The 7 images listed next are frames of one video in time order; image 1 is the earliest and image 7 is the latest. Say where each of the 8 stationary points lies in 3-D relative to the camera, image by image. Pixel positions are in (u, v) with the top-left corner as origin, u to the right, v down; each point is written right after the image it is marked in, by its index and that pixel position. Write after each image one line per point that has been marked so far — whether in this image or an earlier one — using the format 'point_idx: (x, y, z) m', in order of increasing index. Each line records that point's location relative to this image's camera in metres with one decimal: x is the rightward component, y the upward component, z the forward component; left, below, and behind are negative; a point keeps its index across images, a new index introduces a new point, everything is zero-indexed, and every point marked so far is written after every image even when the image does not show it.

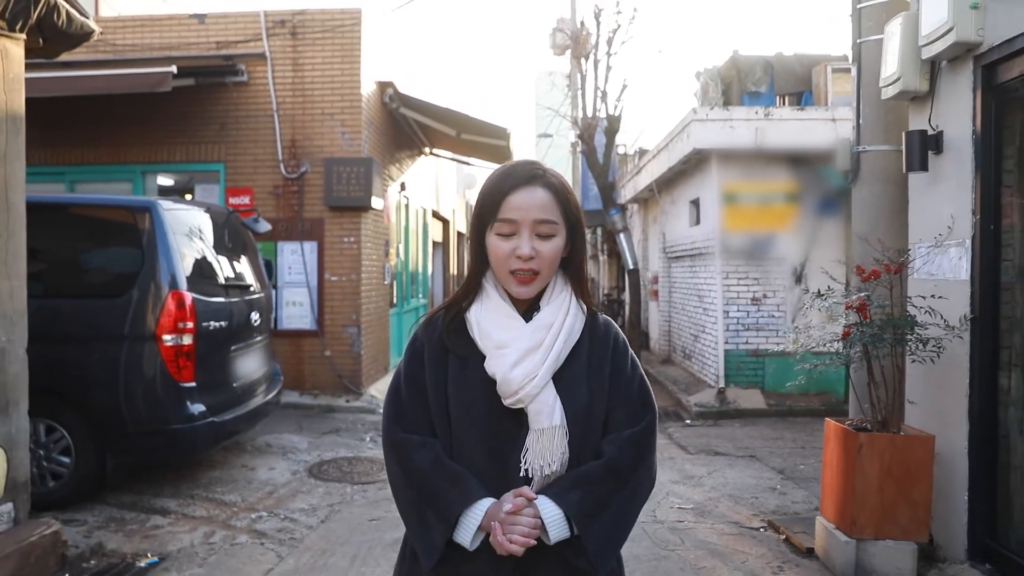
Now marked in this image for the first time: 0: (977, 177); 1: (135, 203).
0: (+2.1, +0.5, +3.3) m
1: (-2.5, +0.6, +4.8) m
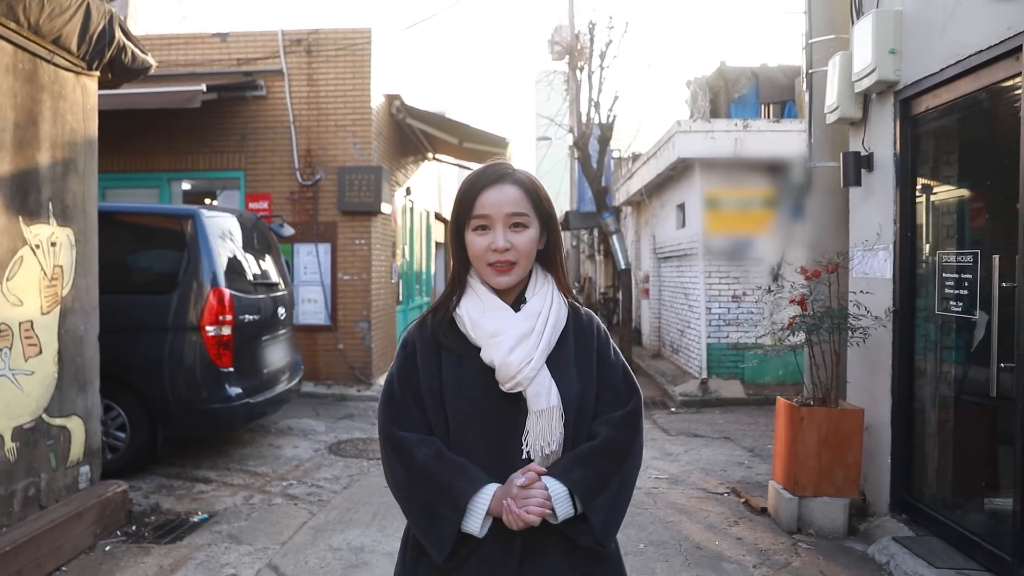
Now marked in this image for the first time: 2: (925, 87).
0: (+2.1, +0.5, +4.0) m
1: (-2.5, +0.6, +5.5) m
2: (+2.1, +1.0, +3.7) m
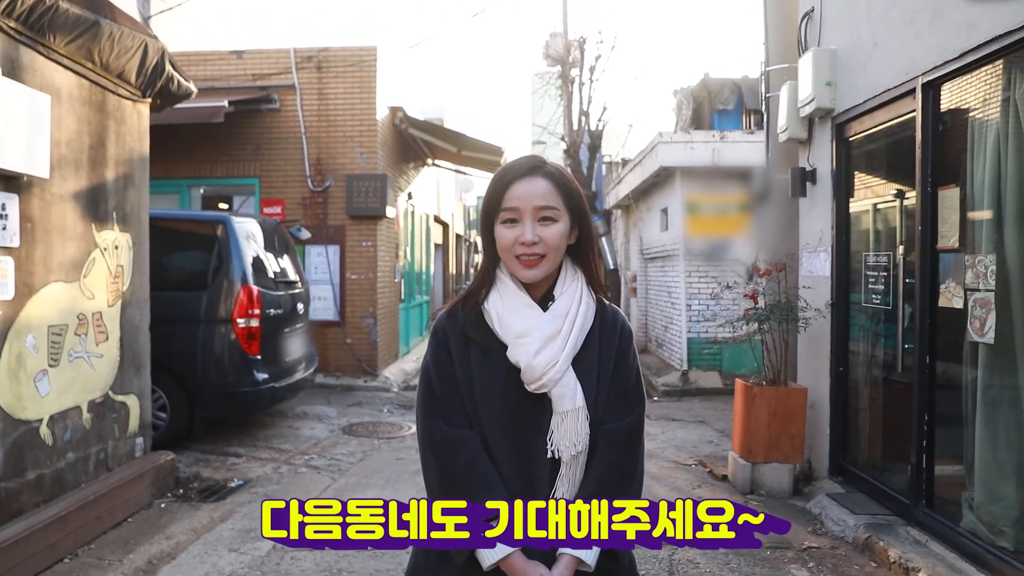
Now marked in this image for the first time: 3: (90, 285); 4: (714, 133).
0: (+2.1, +0.6, +4.7) m
1: (-2.5, +0.6, +6.1) m
2: (+2.1, +1.0, +4.4) m
3: (-2.4, 0.0, +4.2) m
4: (+2.5, +1.9, +9.1) m
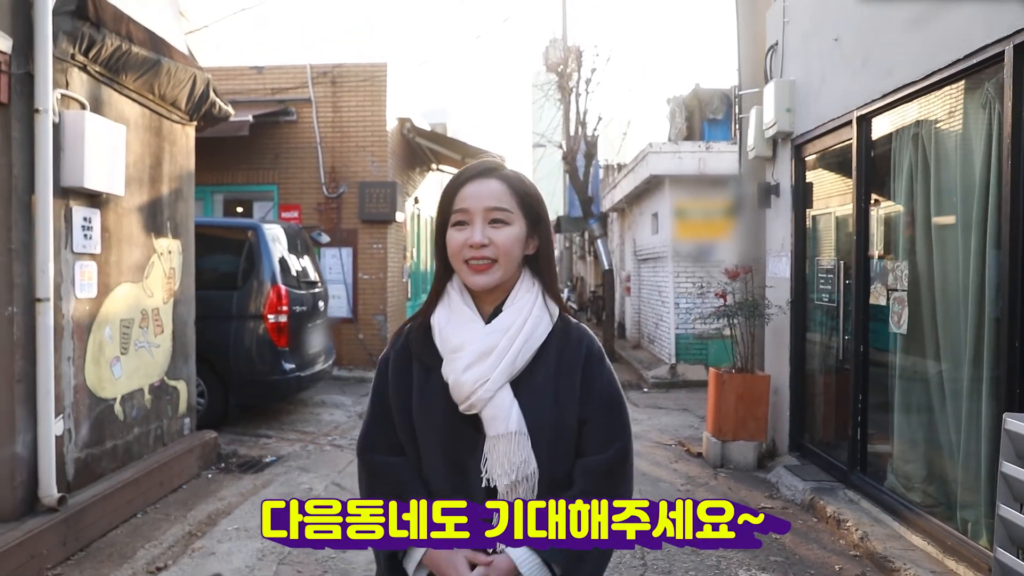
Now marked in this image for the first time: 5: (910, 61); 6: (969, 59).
0: (+2.1, +0.6, +5.4) m
1: (-2.5, +0.6, +6.8) m
2: (+2.1, +1.0, +5.1) m
3: (-2.4, 0.0, +4.9) m
4: (+2.5, +1.9, +9.8) m
5: (+2.1, +1.2, +3.8) m
6: (+2.1, +1.1, +3.3) m
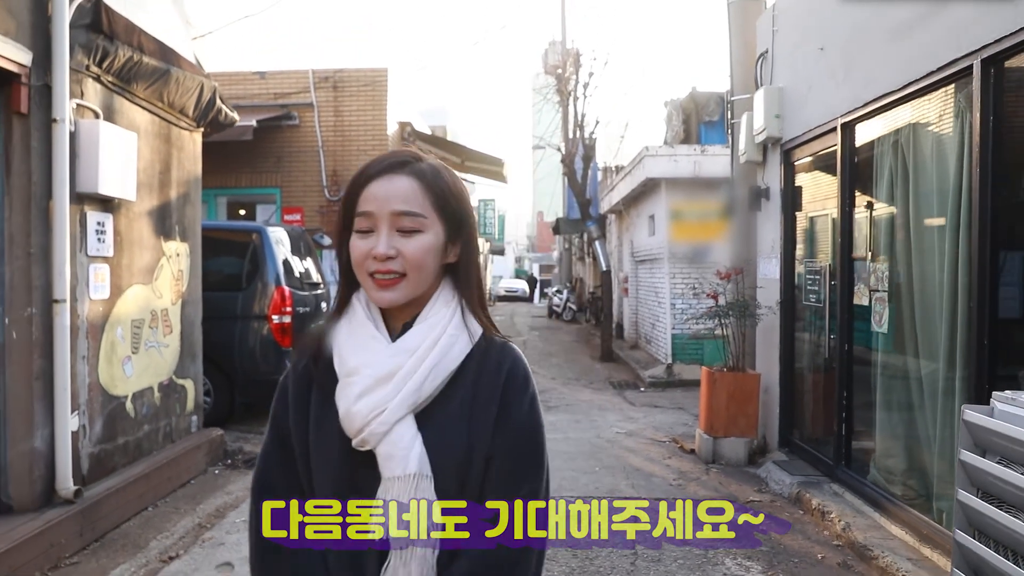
0: (+2.0, +0.6, +5.5) m
1: (-2.6, +0.6, +7.0) m
2: (+2.0, +1.0, +5.3) m
3: (-2.4, 0.0, +5.0) m
4: (+2.5, +1.9, +9.9) m
5: (+2.1, +1.2, +4.0) m
6: (+2.1, +1.1, +3.4) m
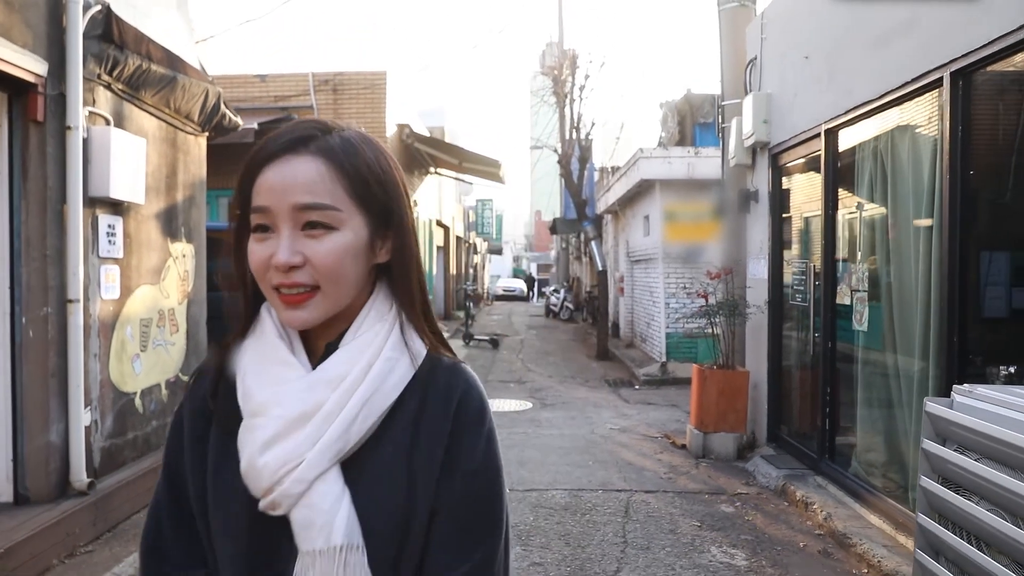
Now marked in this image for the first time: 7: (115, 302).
0: (+2.0, +0.6, +5.7) m
1: (-2.6, +0.6, +7.1) m
2: (+2.0, +1.0, +5.4) m
3: (-2.5, 0.0, +5.2) m
4: (+2.4, +1.9, +10.1) m
5: (+2.0, +1.2, +4.1) m
6: (+2.1, +1.1, +3.6) m
7: (-2.4, -0.1, +4.5) m
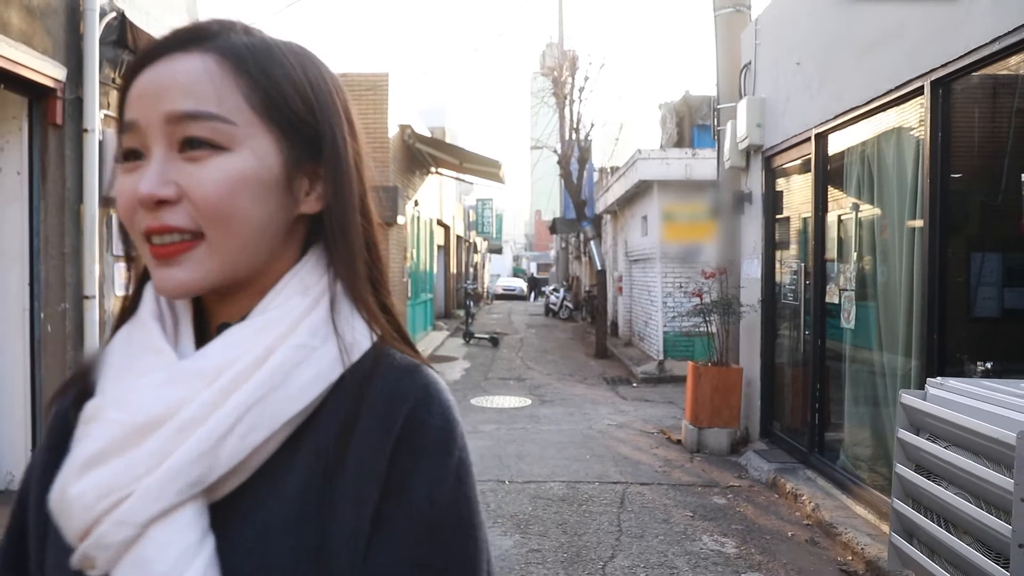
0: (+2.0, +0.6, +5.8) m
1: (-2.6, +0.6, +7.3) m
2: (+2.0, +1.0, +5.6) m
3: (-2.5, 0.0, +5.3) m
4: (+2.5, +1.9, +10.2) m
5: (+2.0, +1.2, +4.3) m
6: (+2.1, +1.1, +3.8) m
7: (-2.4, -0.1, +4.6) m
